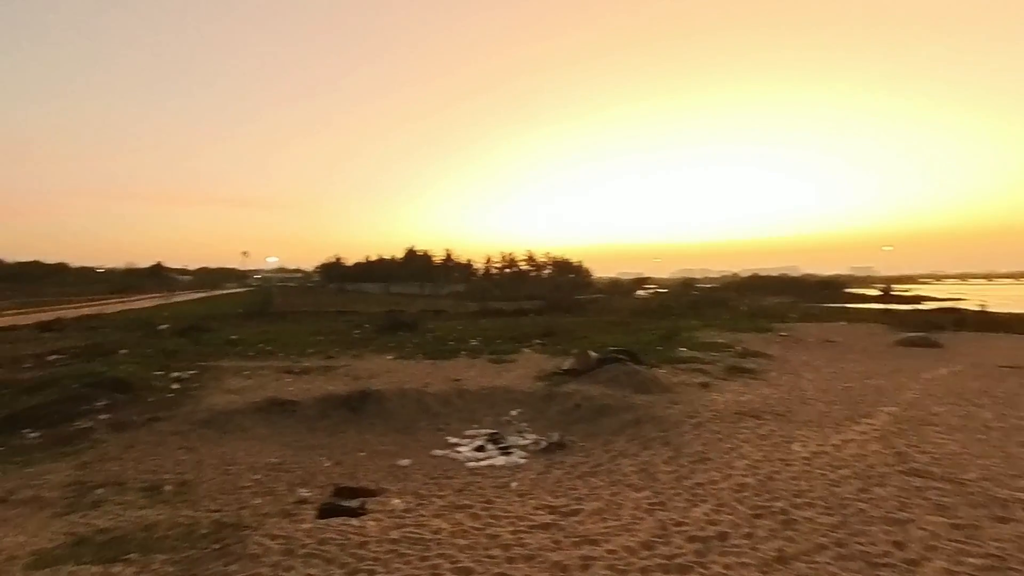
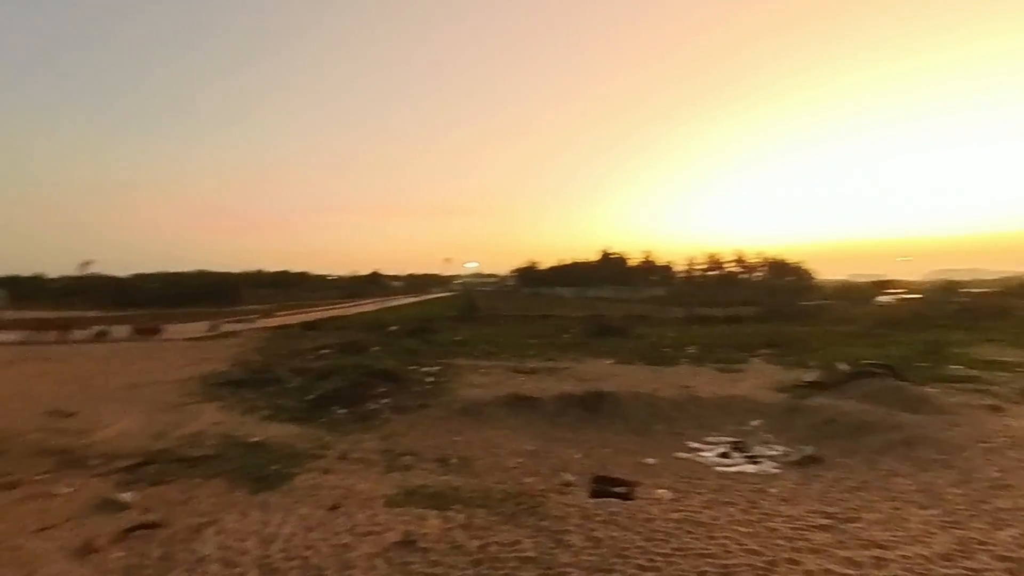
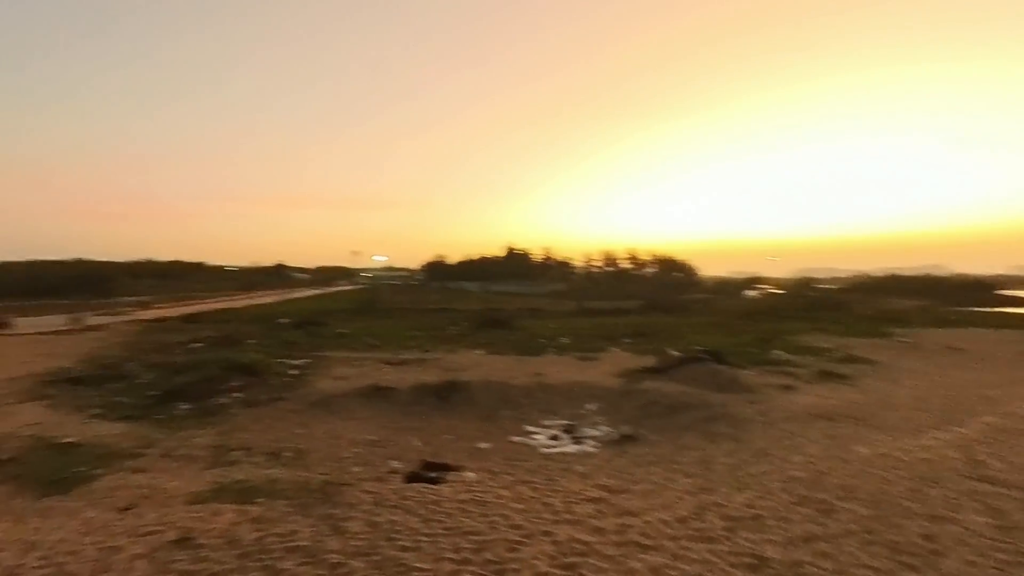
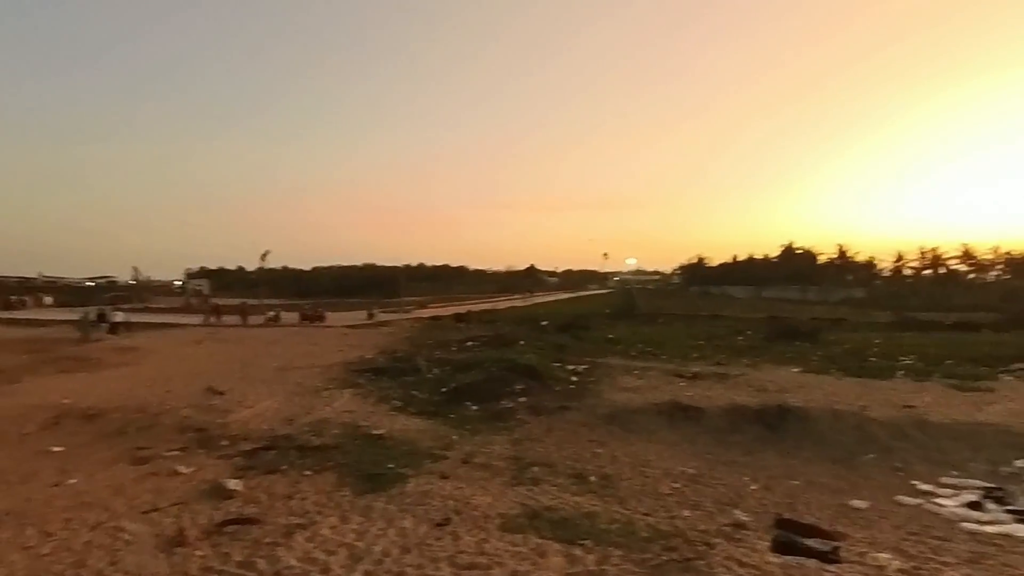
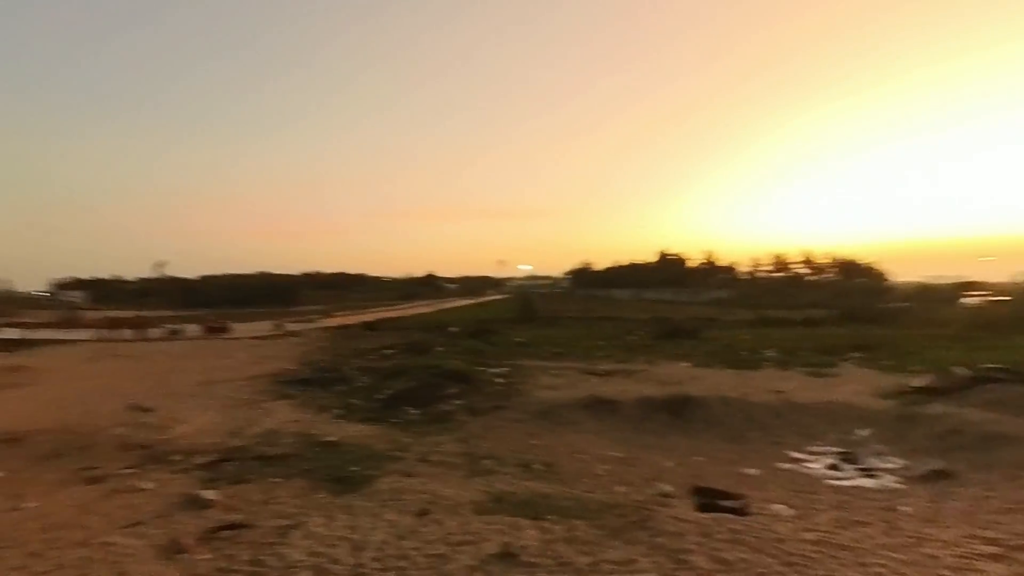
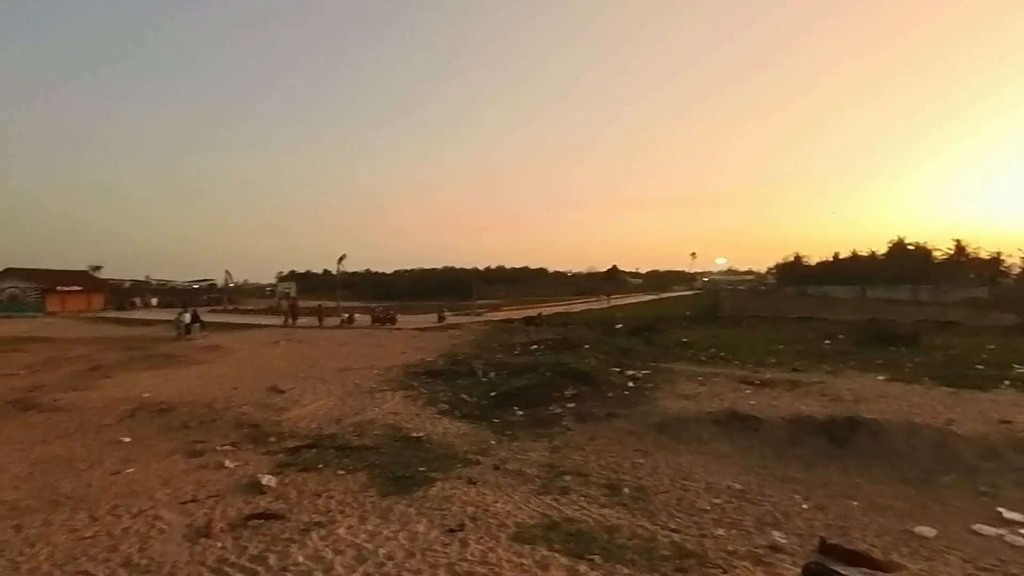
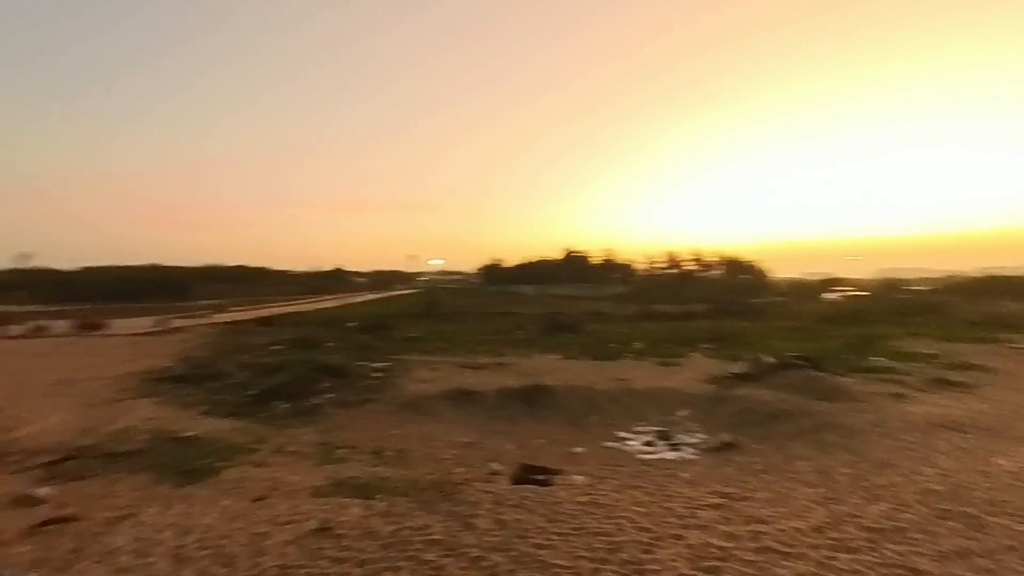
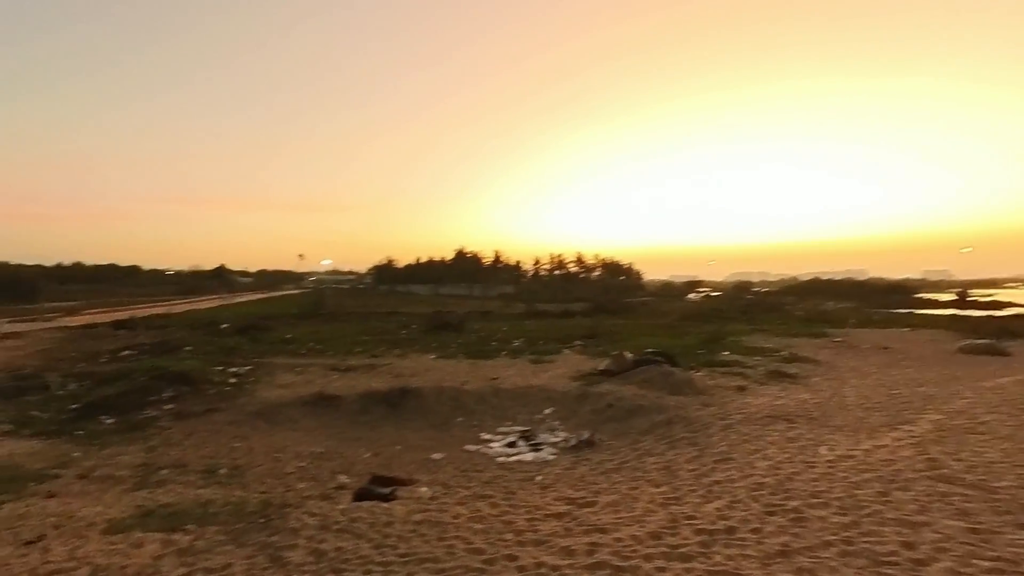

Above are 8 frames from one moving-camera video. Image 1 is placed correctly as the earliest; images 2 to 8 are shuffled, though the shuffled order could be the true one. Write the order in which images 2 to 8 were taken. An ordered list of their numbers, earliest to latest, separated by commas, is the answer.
8, 3, 7, 2, 5, 4, 6
